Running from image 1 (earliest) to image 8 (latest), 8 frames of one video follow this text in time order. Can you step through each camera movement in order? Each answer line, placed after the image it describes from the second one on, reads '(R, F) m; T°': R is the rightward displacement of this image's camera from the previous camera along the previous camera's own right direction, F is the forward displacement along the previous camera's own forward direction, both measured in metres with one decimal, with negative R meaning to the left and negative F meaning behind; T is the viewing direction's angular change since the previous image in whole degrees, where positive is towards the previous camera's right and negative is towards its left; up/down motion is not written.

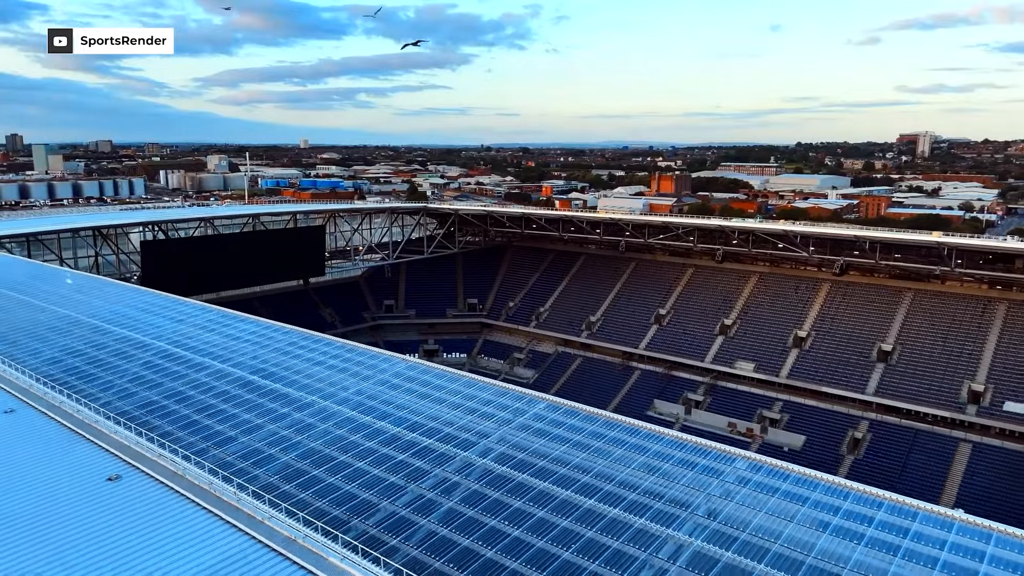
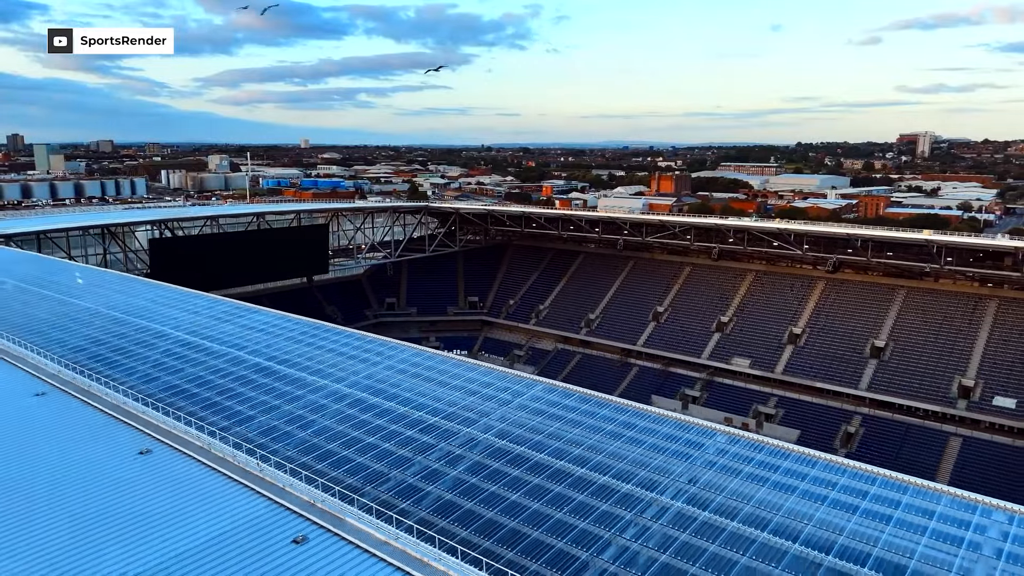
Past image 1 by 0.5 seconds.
(0.0, -0.9) m; 0°
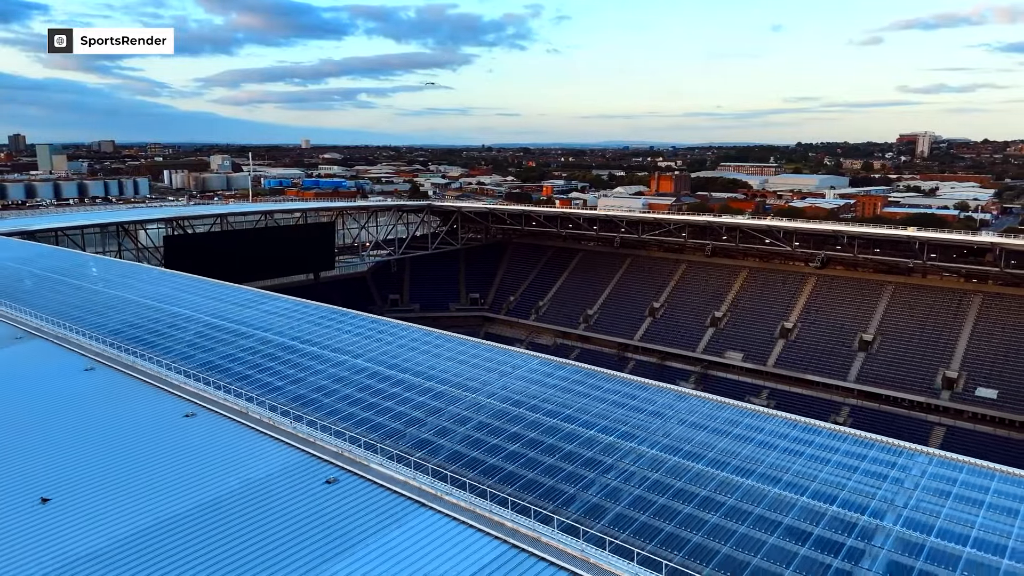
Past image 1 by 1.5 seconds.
(0.0, -1.7) m; 0°
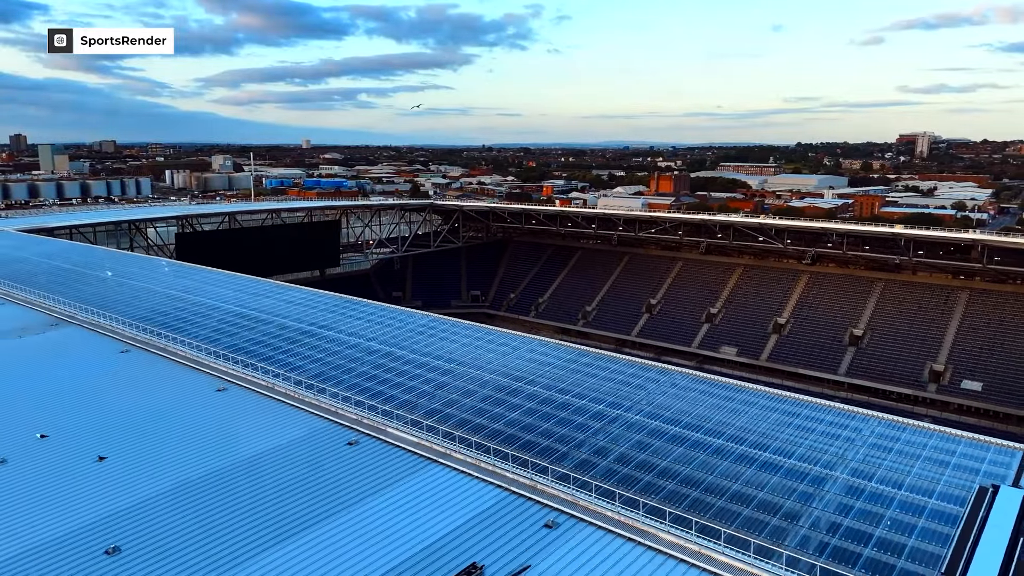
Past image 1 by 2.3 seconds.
(0.0, -1.5) m; 0°
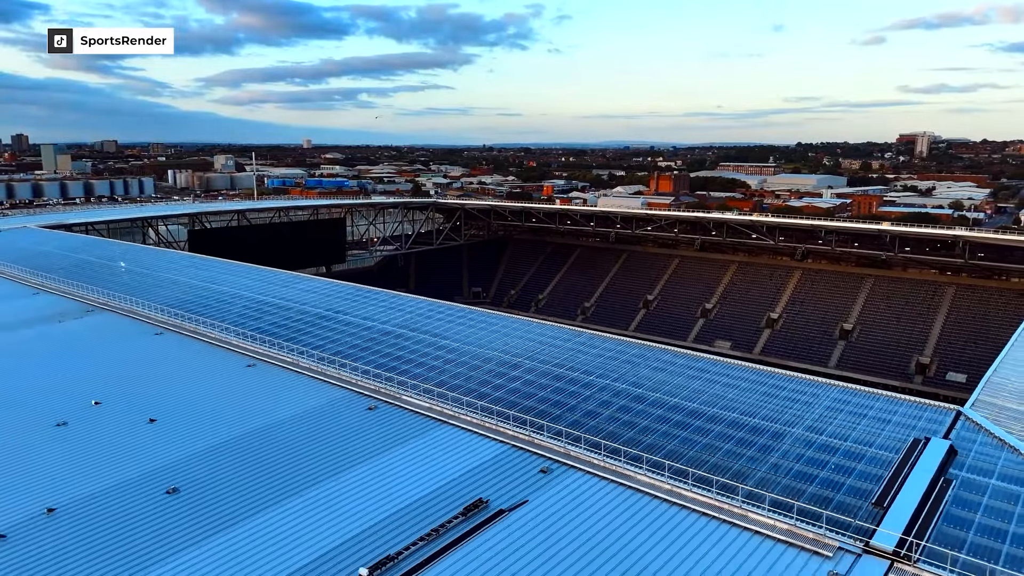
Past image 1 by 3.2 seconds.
(0.0, -1.7) m; 0°
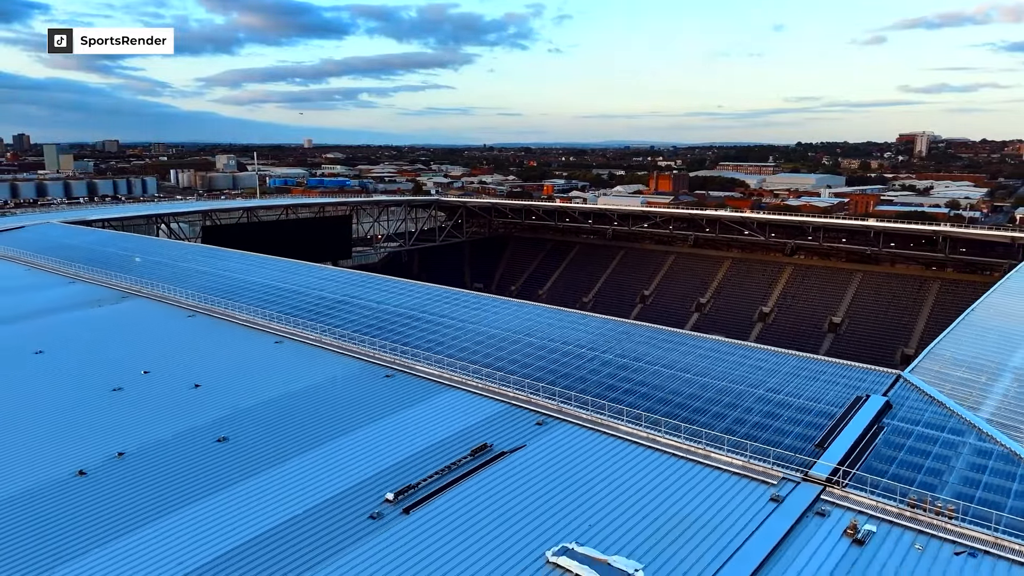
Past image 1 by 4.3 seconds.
(0.0, -1.9) m; 0°
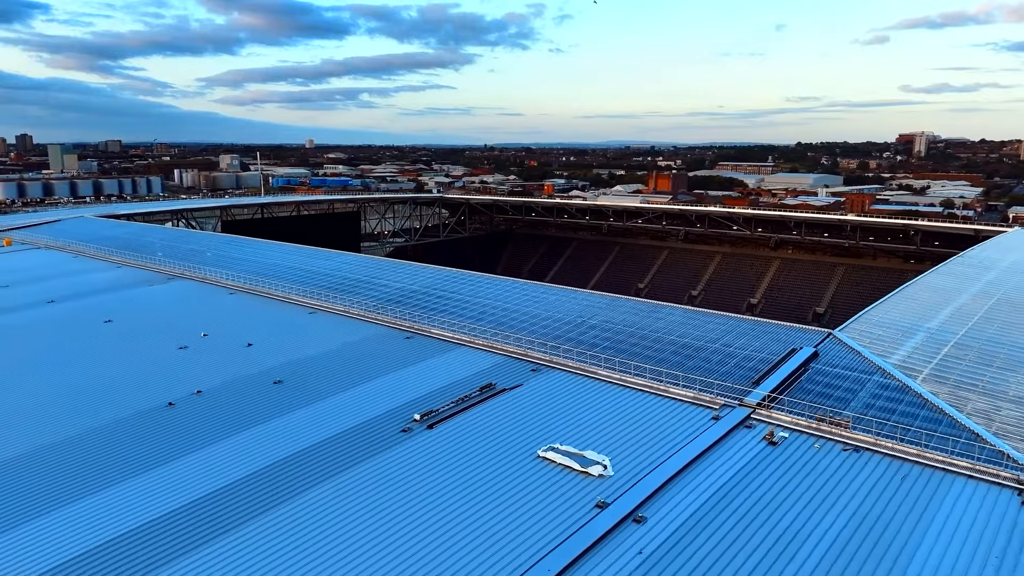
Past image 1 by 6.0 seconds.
(0.0, -3.1) m; 0°
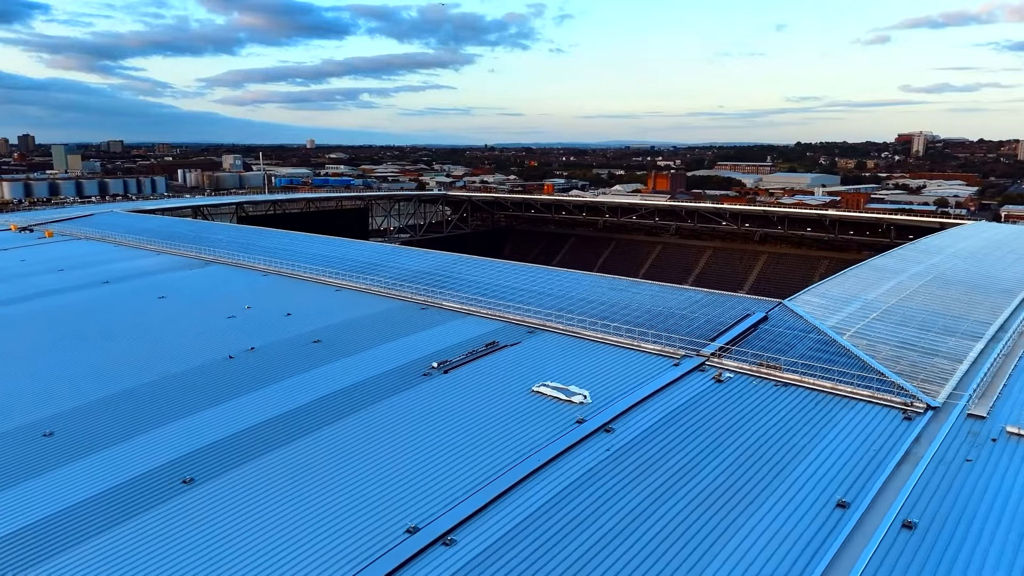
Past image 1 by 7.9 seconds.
(0.0, -3.2) m; 0°
